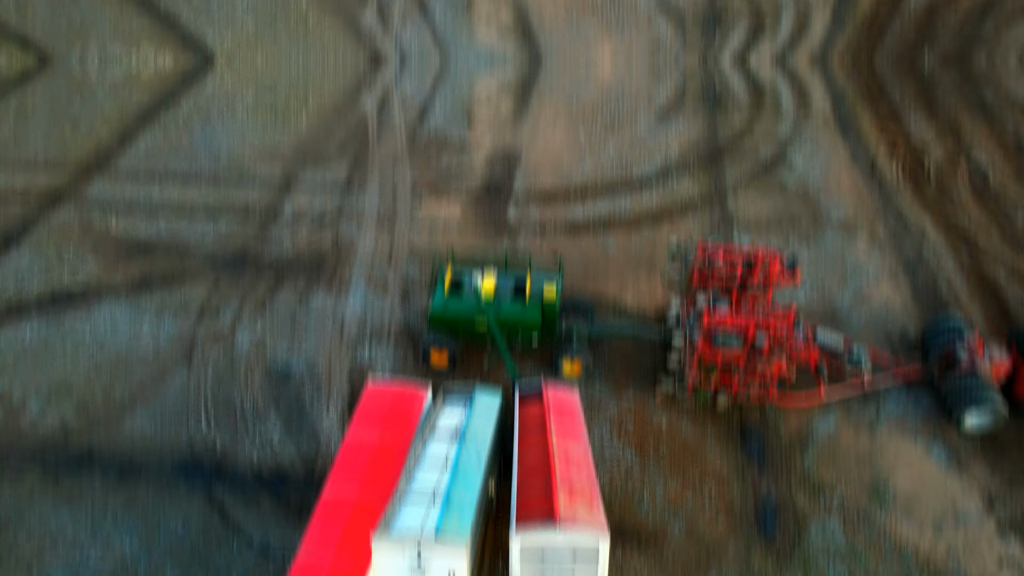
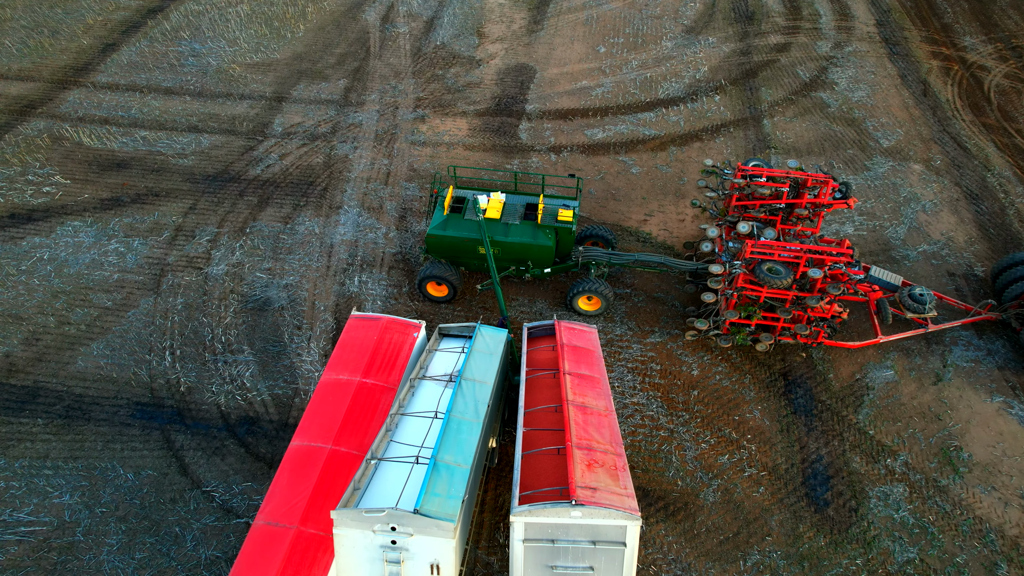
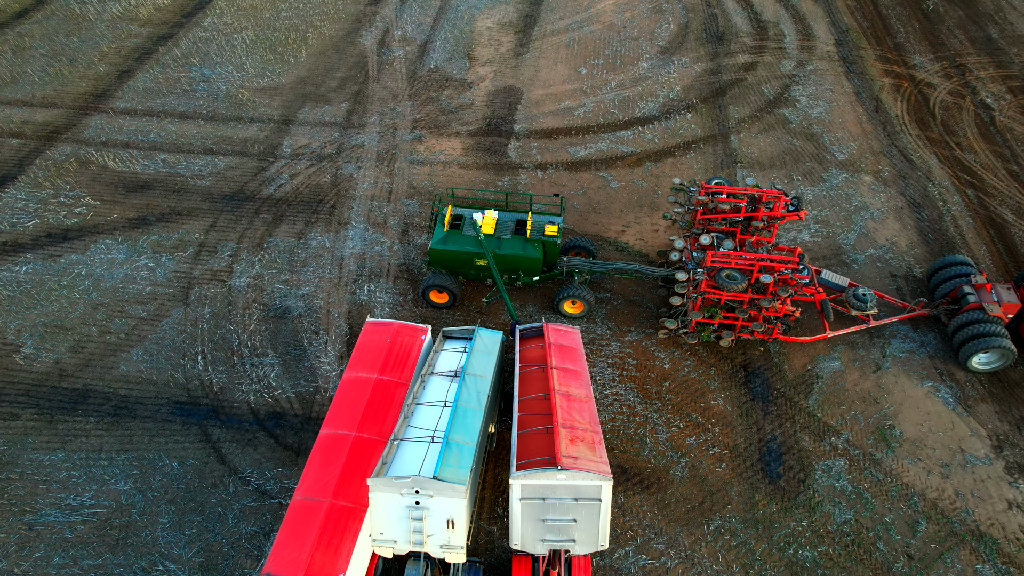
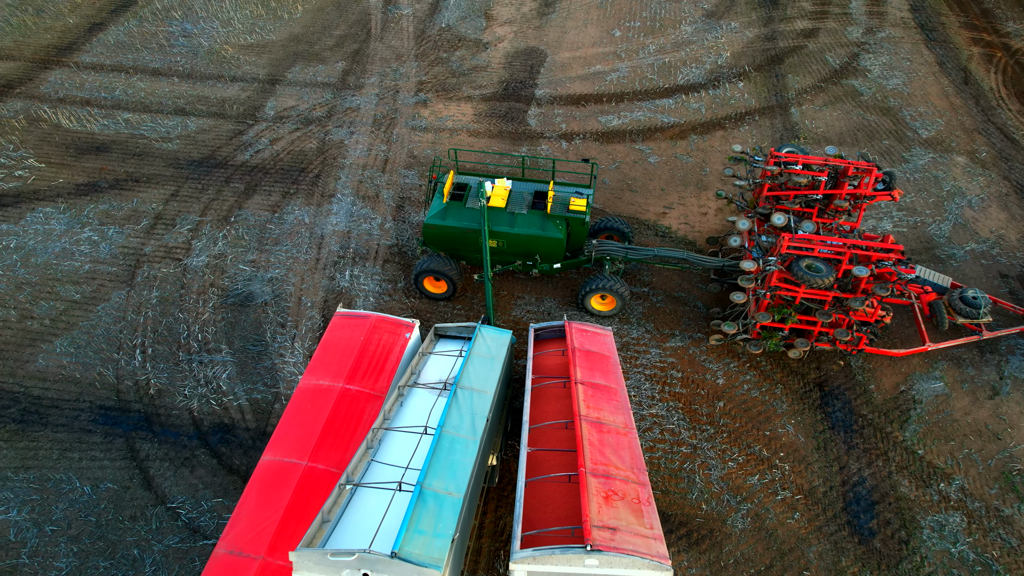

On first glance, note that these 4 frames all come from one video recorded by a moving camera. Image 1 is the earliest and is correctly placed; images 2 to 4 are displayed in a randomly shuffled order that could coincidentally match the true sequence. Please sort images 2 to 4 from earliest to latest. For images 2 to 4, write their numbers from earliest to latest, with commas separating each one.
3, 2, 4
